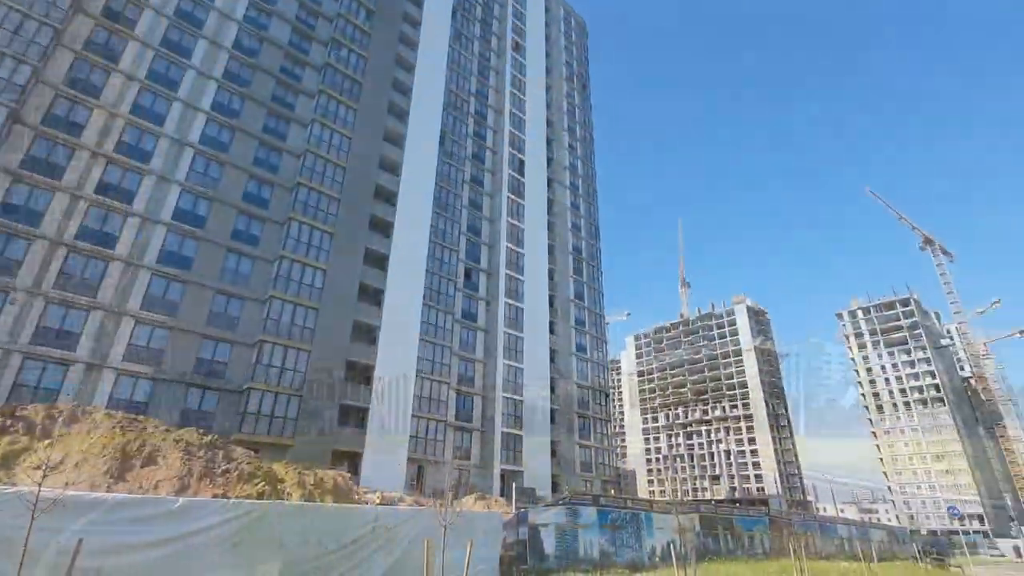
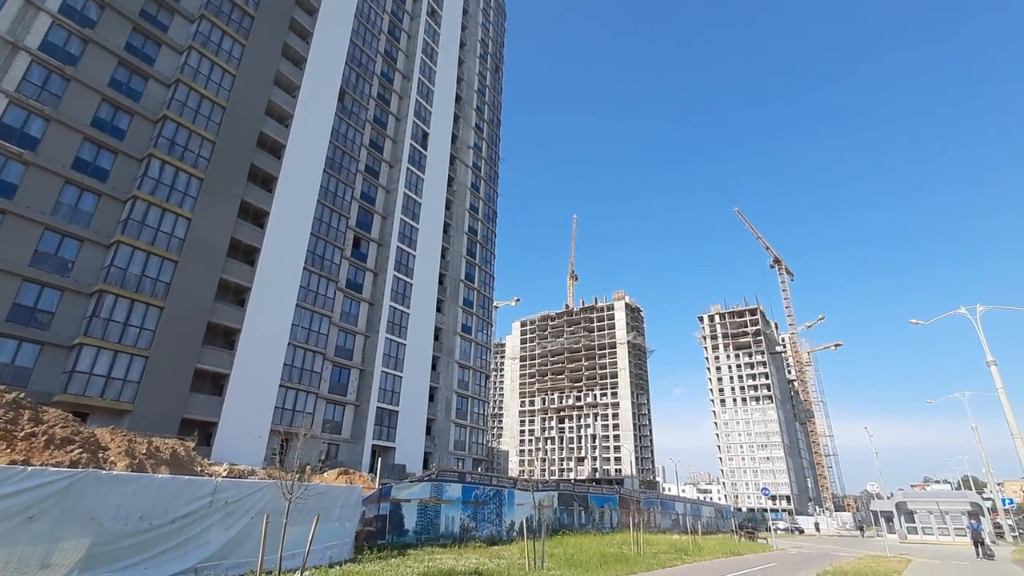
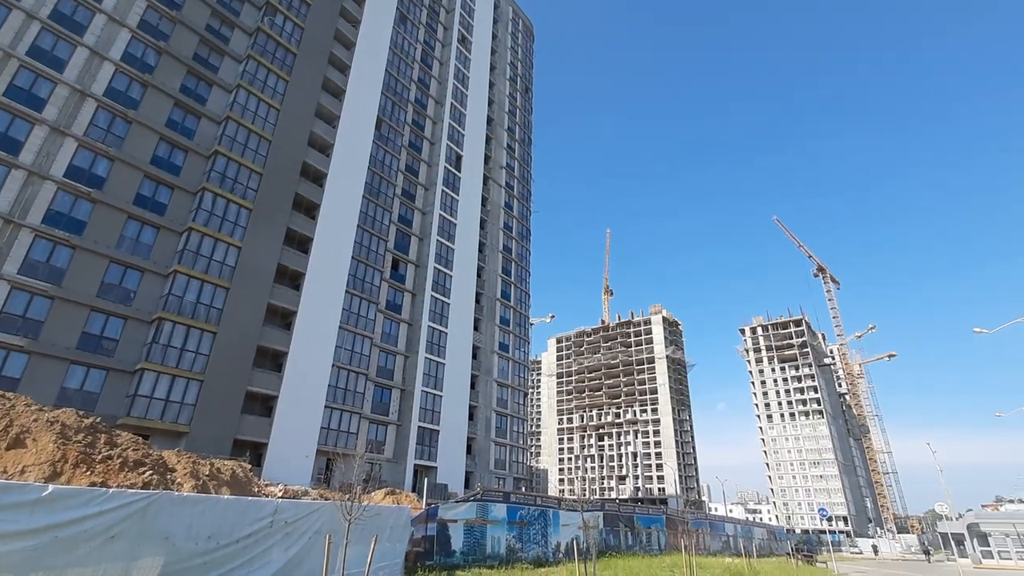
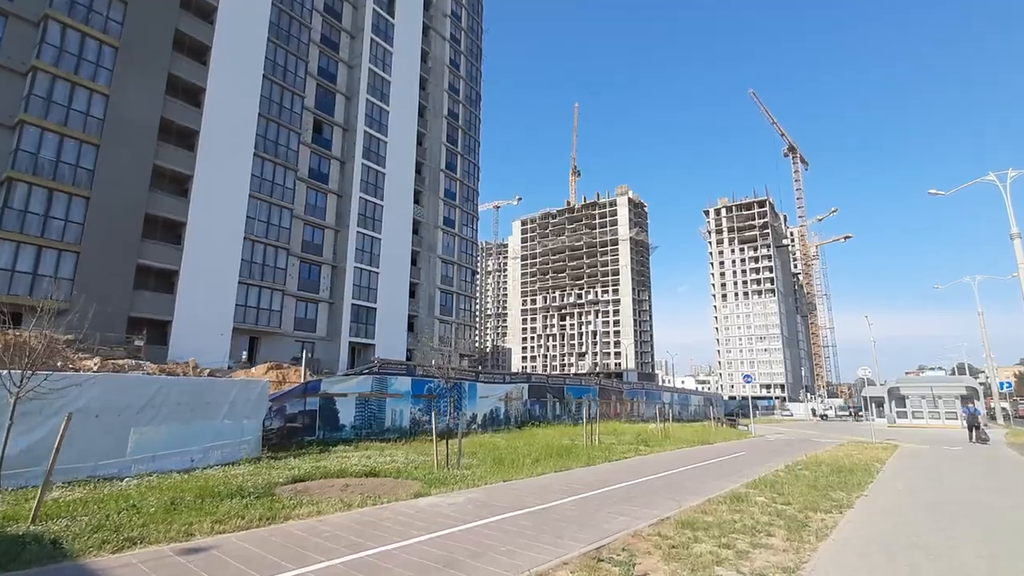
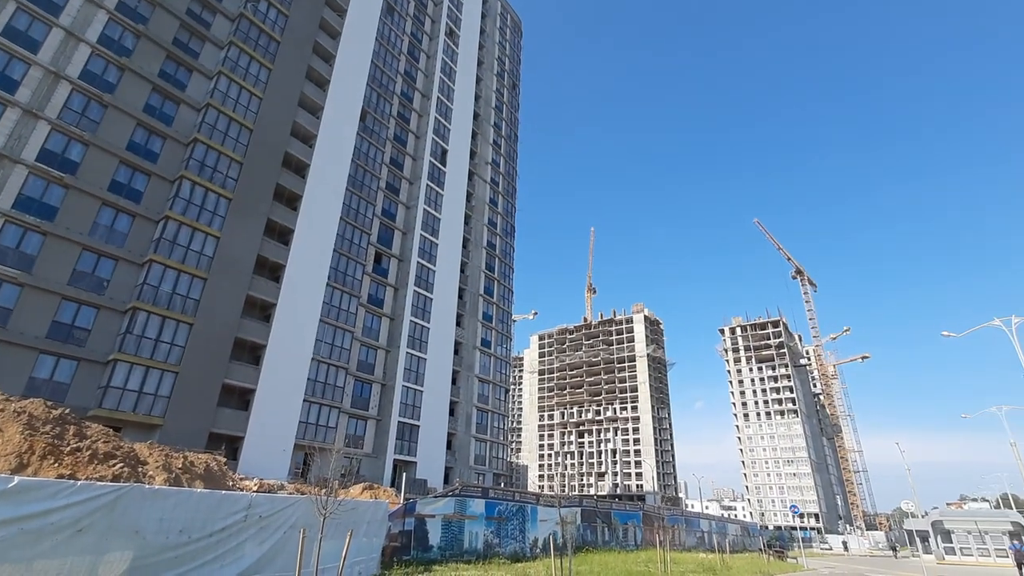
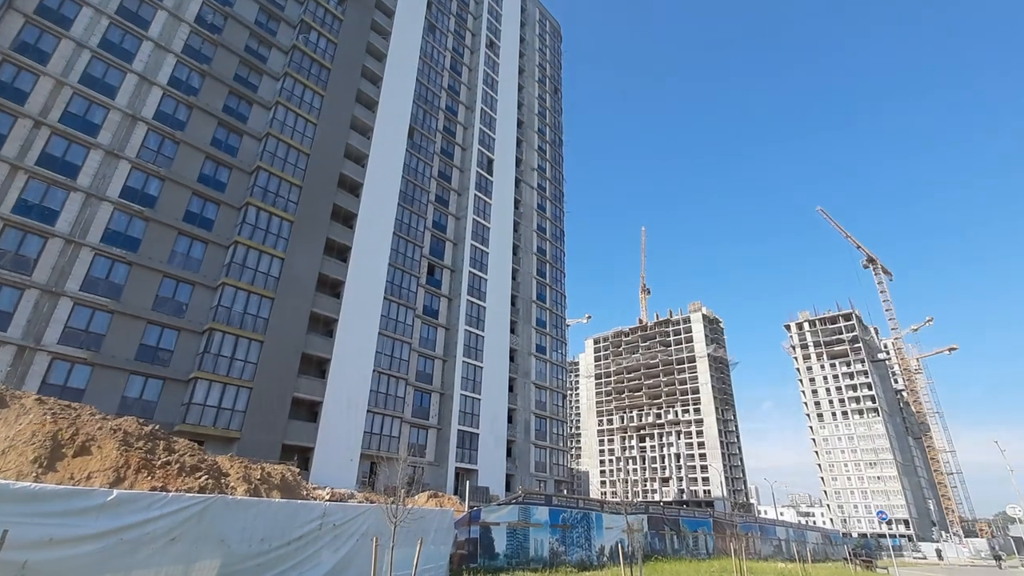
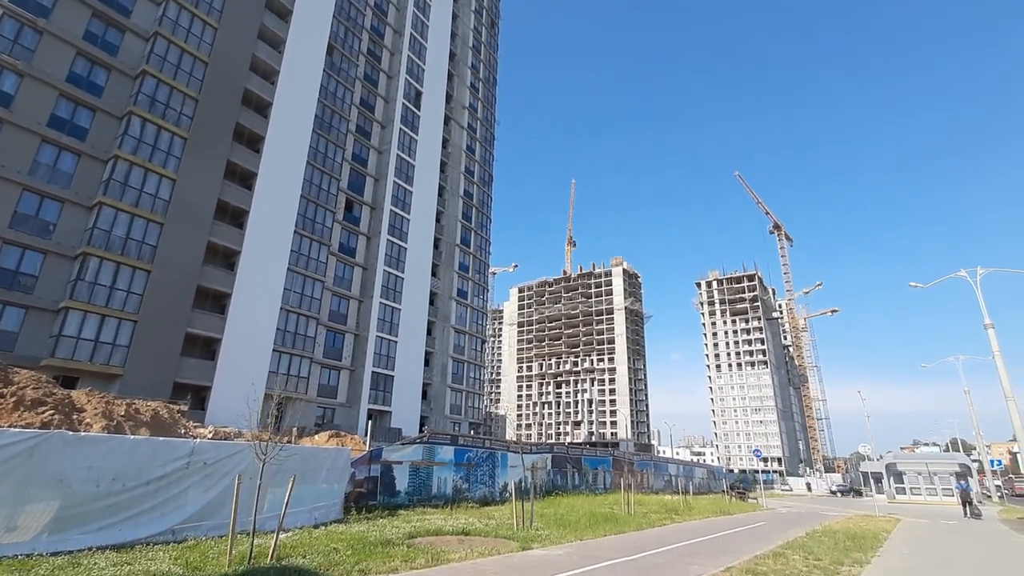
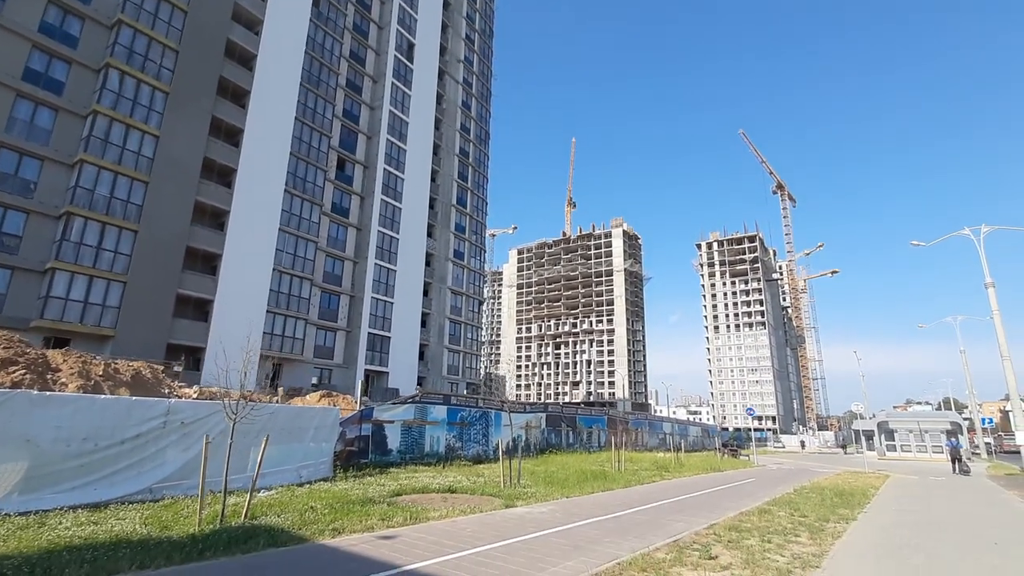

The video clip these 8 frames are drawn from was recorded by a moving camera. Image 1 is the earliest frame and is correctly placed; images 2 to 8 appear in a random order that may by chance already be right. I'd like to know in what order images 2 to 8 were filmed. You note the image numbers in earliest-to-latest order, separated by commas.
6, 3, 5, 2, 7, 8, 4
